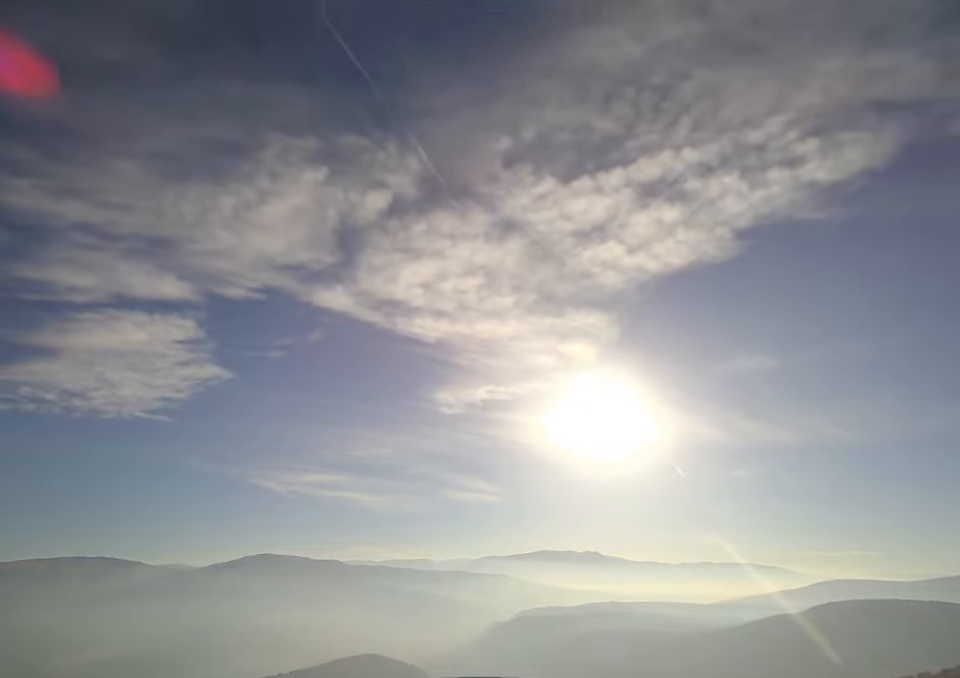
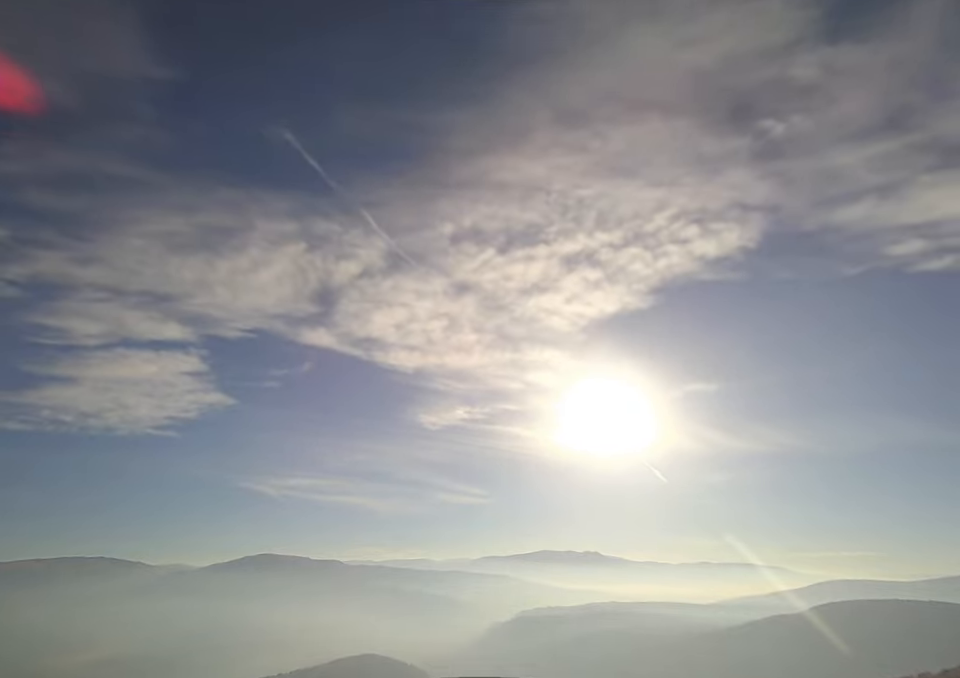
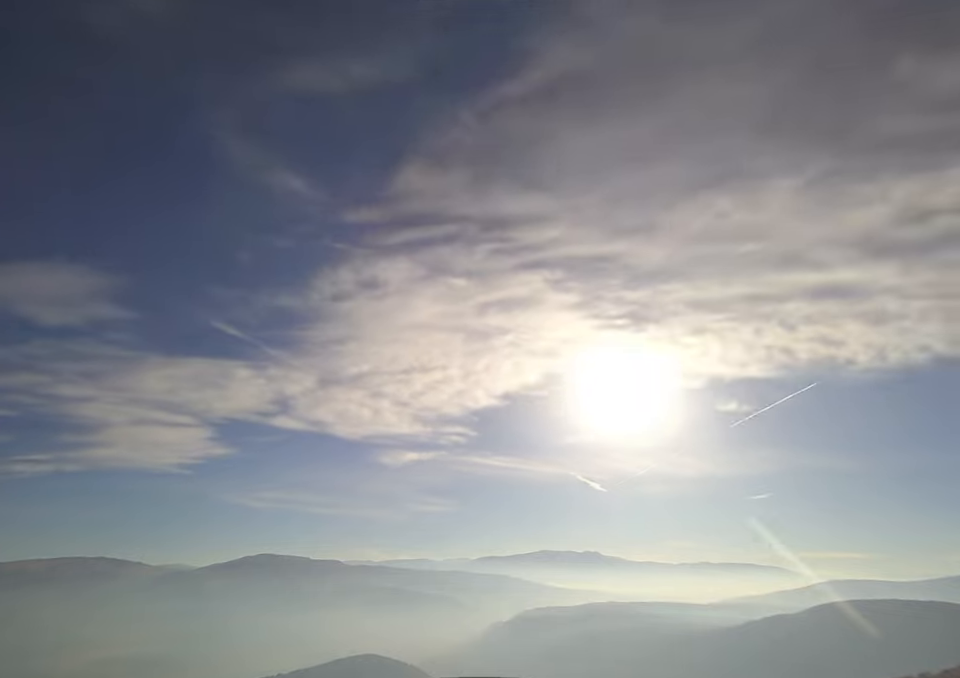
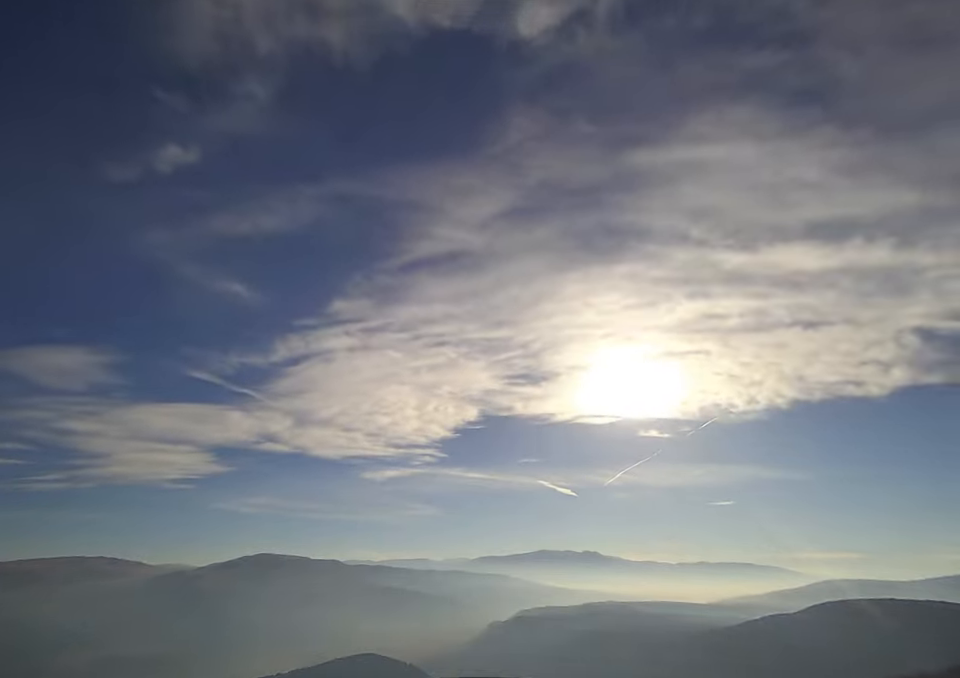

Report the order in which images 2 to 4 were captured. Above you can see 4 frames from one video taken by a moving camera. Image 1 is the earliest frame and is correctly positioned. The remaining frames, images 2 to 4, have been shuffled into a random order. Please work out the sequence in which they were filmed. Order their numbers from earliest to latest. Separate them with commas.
2, 3, 4
